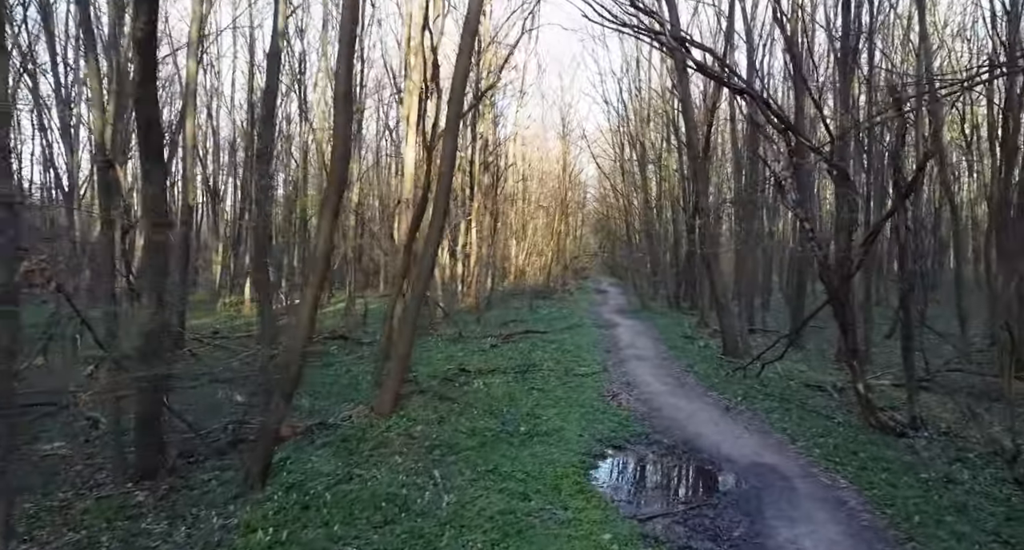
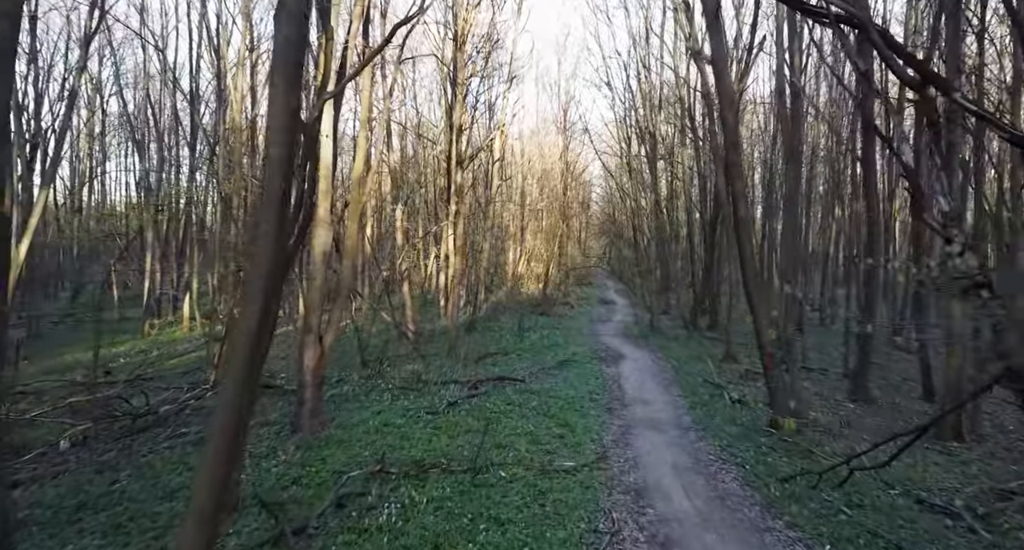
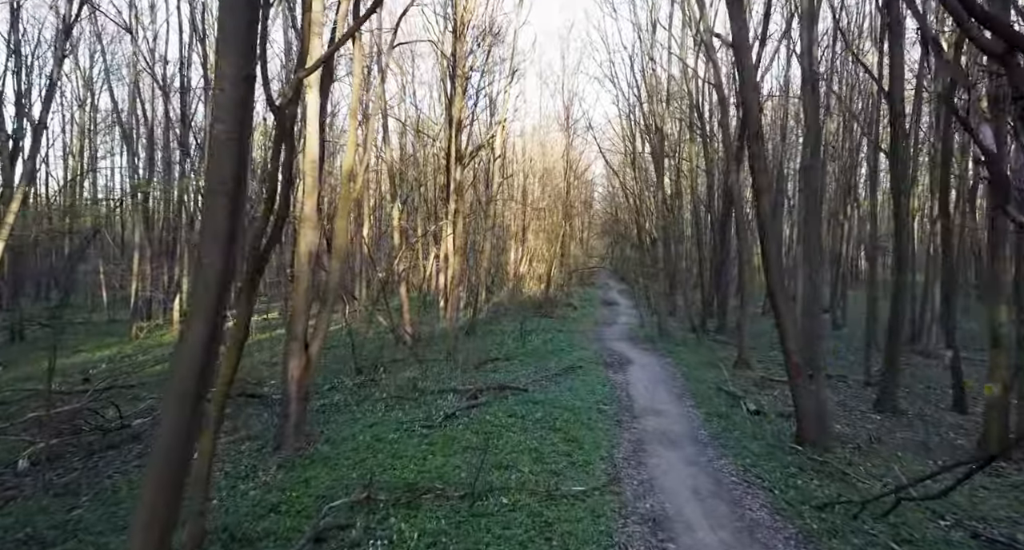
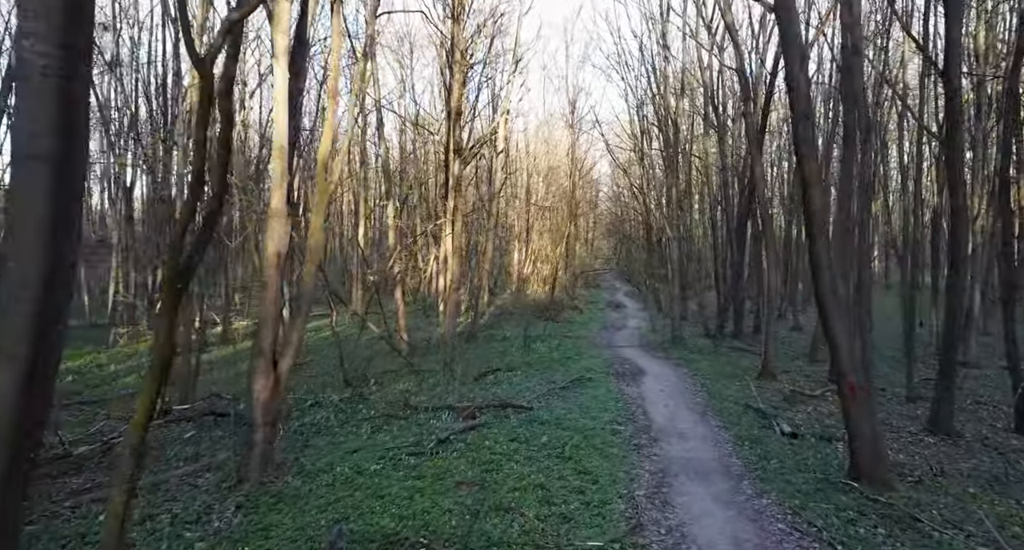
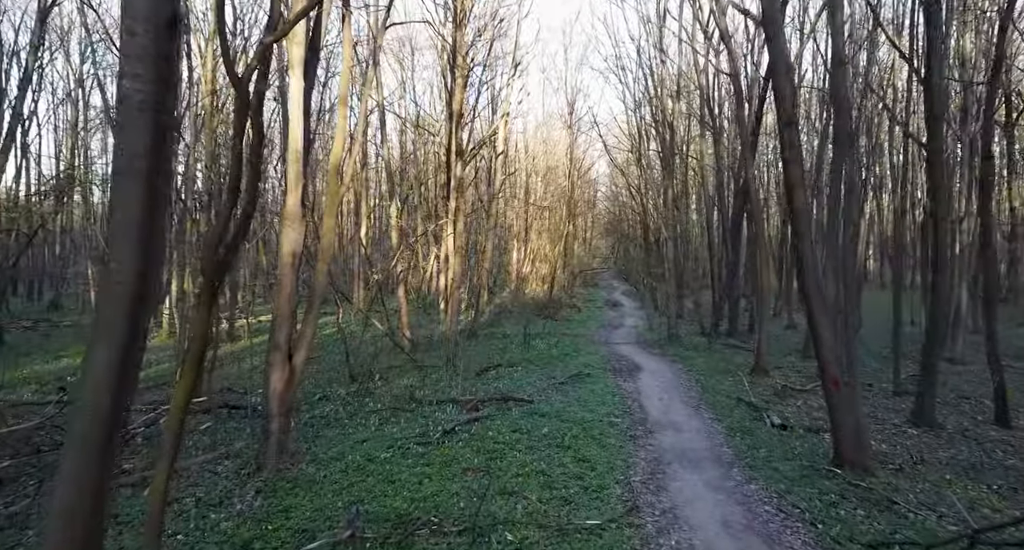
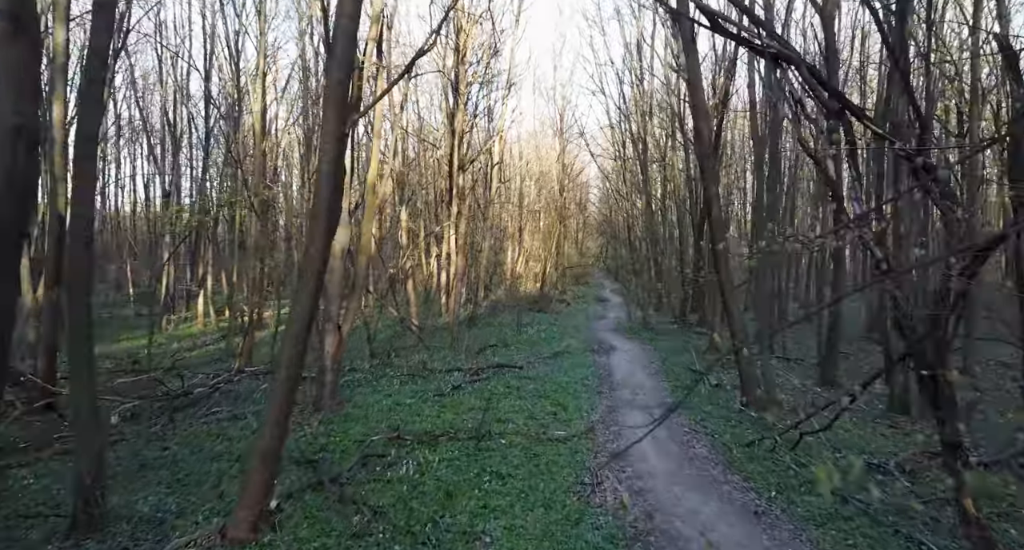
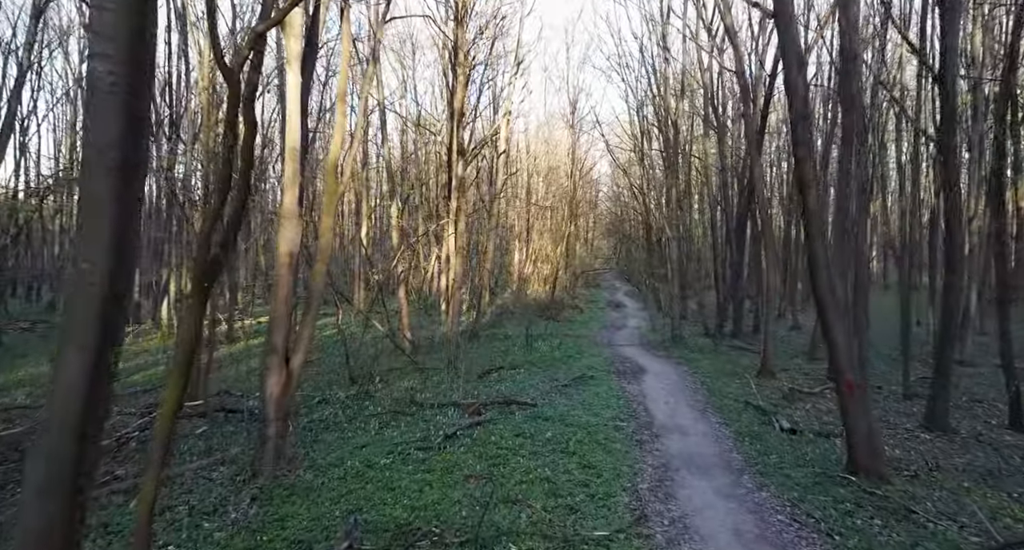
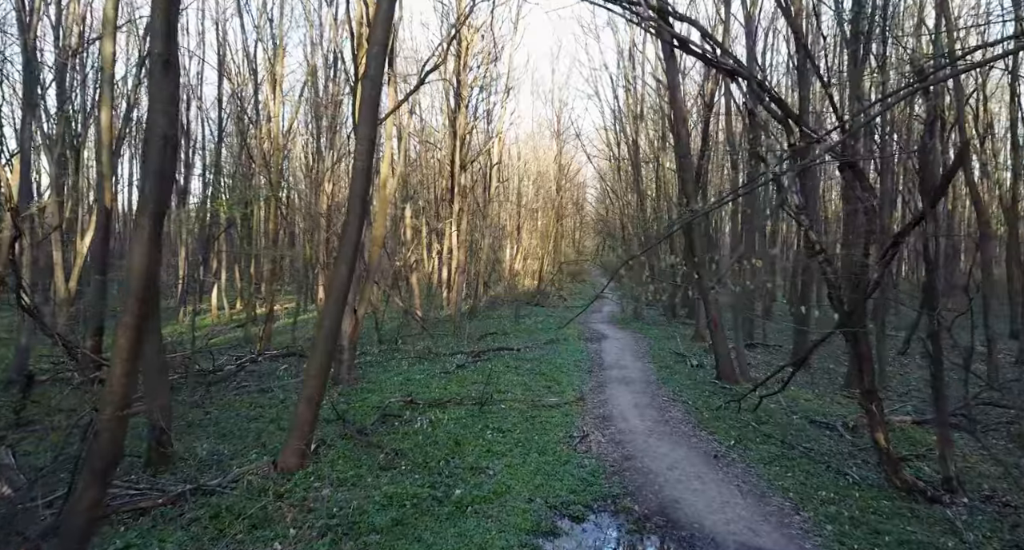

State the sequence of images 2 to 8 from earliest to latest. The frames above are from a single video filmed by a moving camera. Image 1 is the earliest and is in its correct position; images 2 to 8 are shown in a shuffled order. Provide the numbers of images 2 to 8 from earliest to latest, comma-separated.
8, 6, 2, 3, 5, 7, 4
